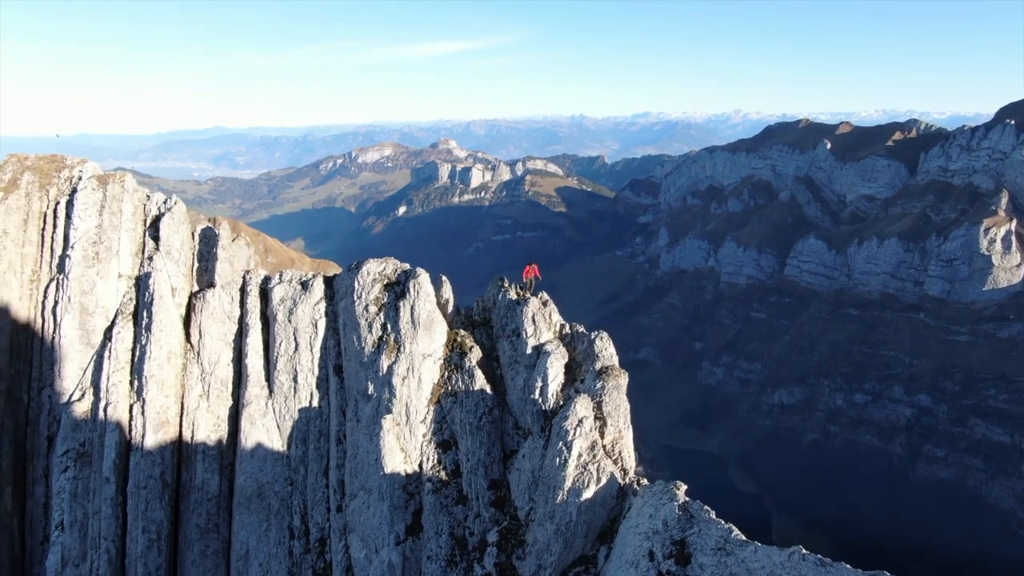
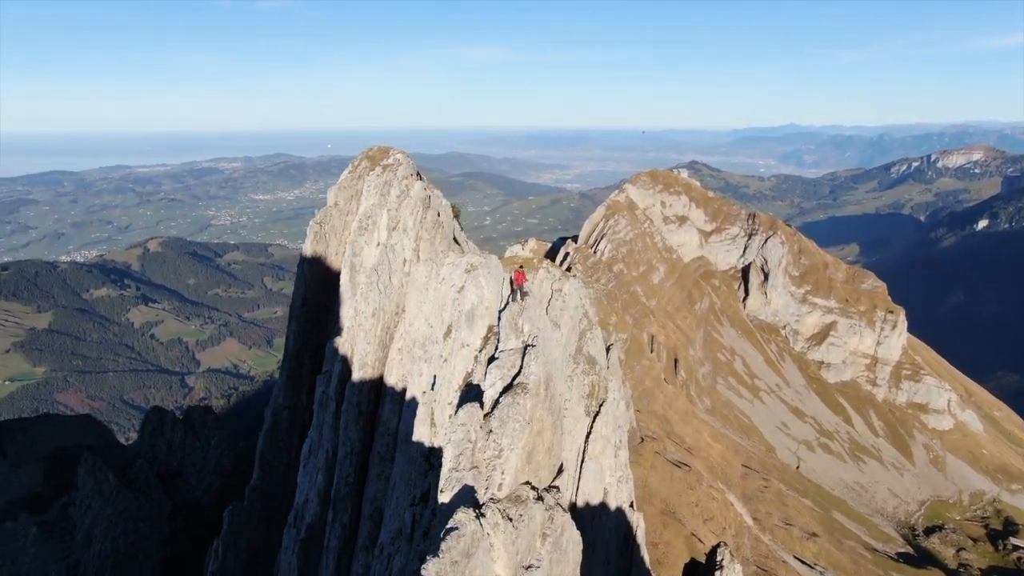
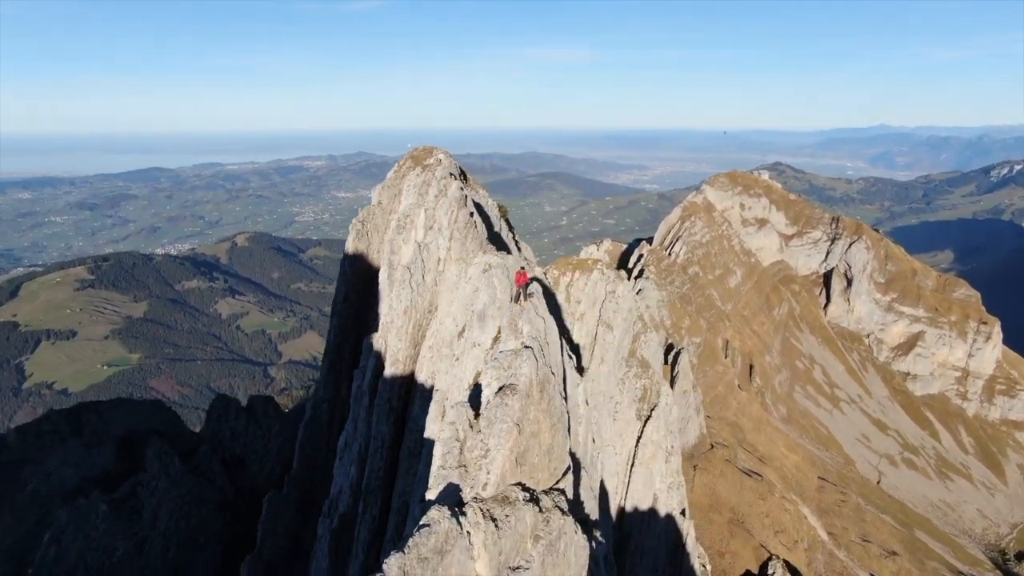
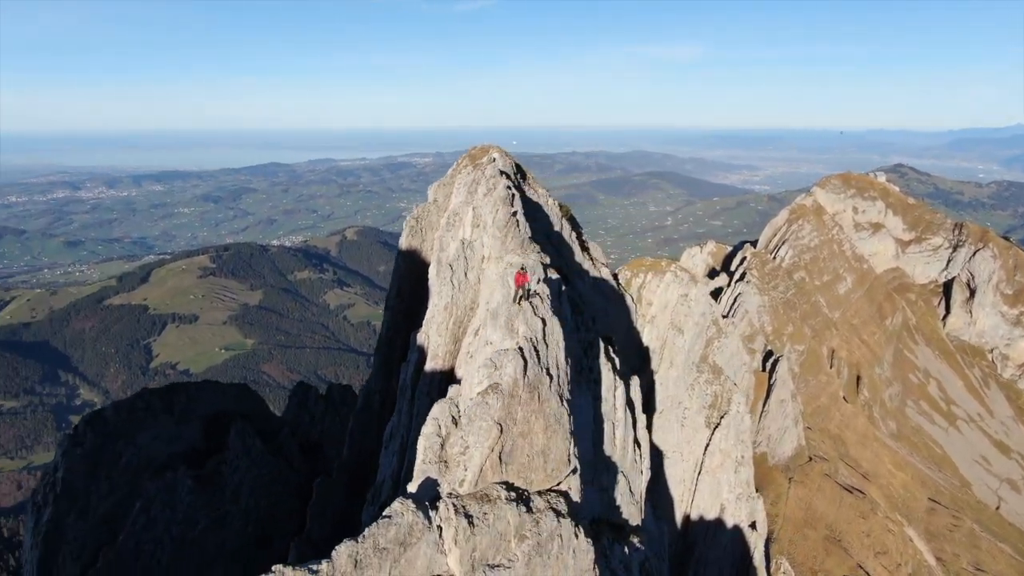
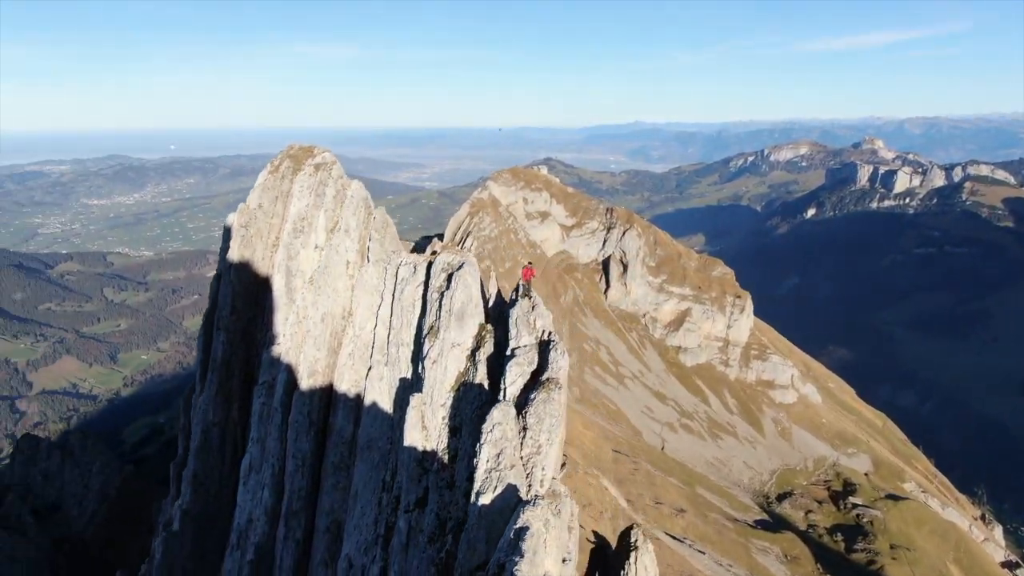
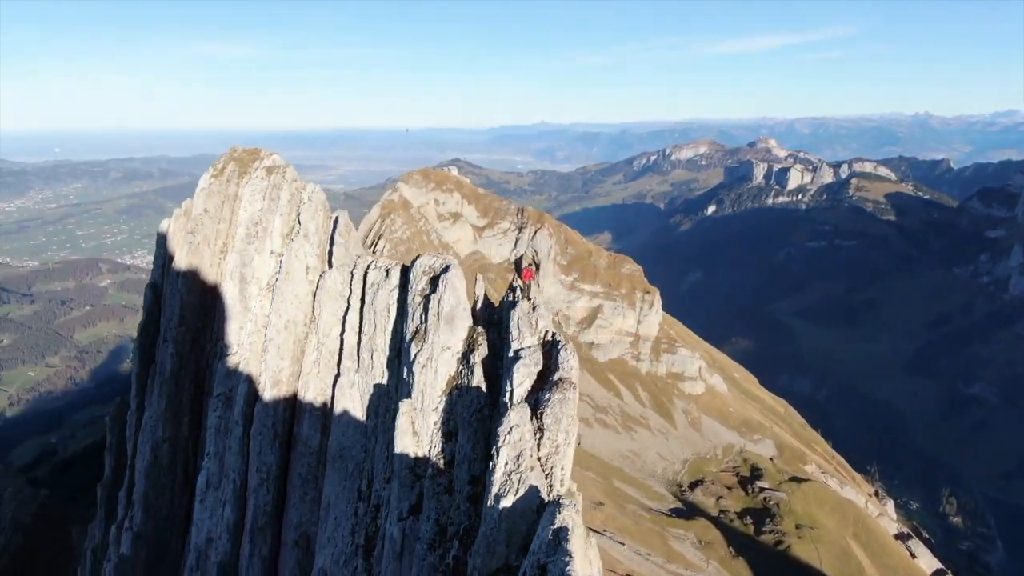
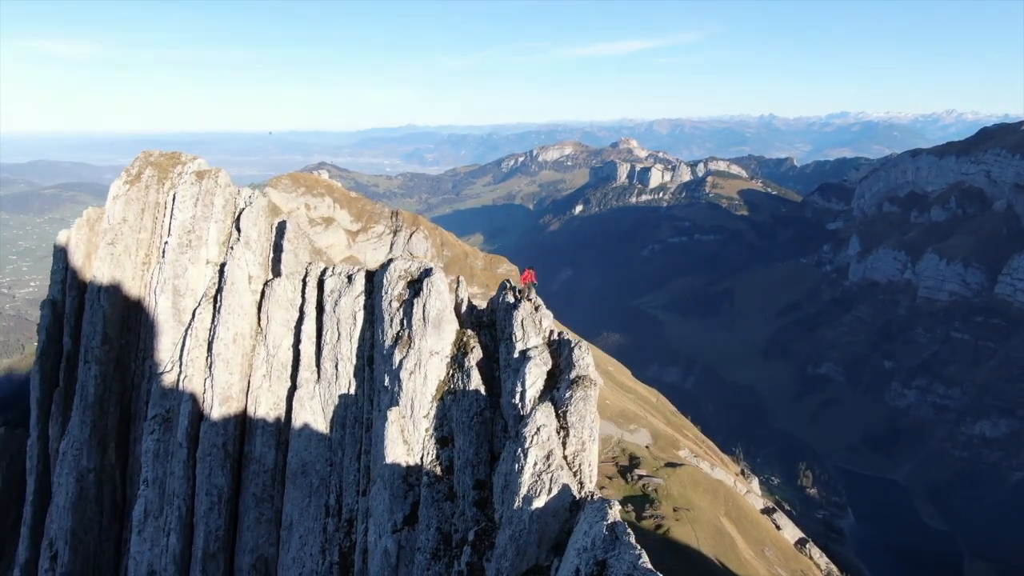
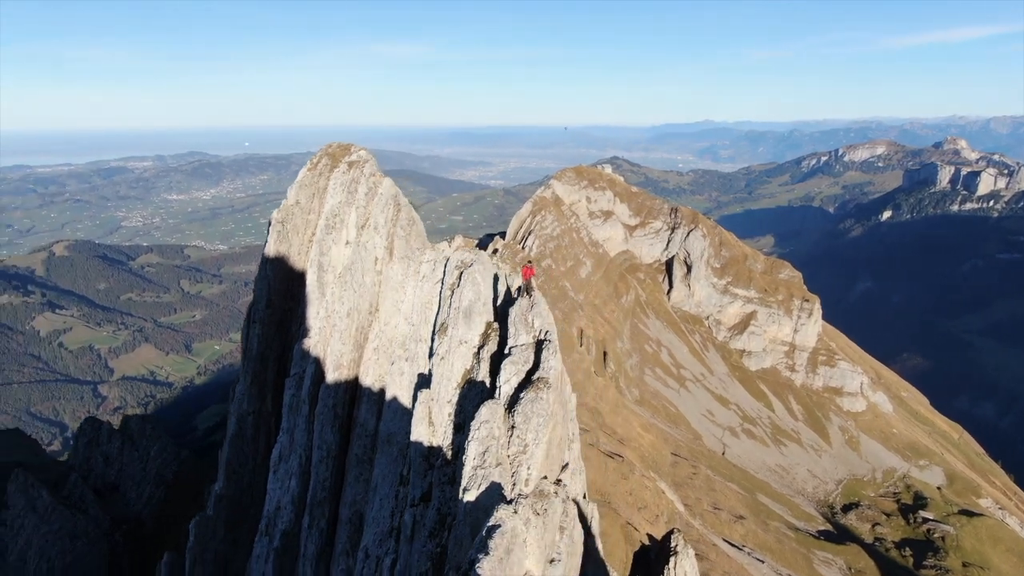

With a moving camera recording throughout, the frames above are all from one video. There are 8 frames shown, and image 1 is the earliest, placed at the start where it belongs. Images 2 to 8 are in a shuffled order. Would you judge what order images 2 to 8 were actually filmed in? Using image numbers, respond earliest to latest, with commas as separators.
7, 6, 5, 8, 2, 3, 4
